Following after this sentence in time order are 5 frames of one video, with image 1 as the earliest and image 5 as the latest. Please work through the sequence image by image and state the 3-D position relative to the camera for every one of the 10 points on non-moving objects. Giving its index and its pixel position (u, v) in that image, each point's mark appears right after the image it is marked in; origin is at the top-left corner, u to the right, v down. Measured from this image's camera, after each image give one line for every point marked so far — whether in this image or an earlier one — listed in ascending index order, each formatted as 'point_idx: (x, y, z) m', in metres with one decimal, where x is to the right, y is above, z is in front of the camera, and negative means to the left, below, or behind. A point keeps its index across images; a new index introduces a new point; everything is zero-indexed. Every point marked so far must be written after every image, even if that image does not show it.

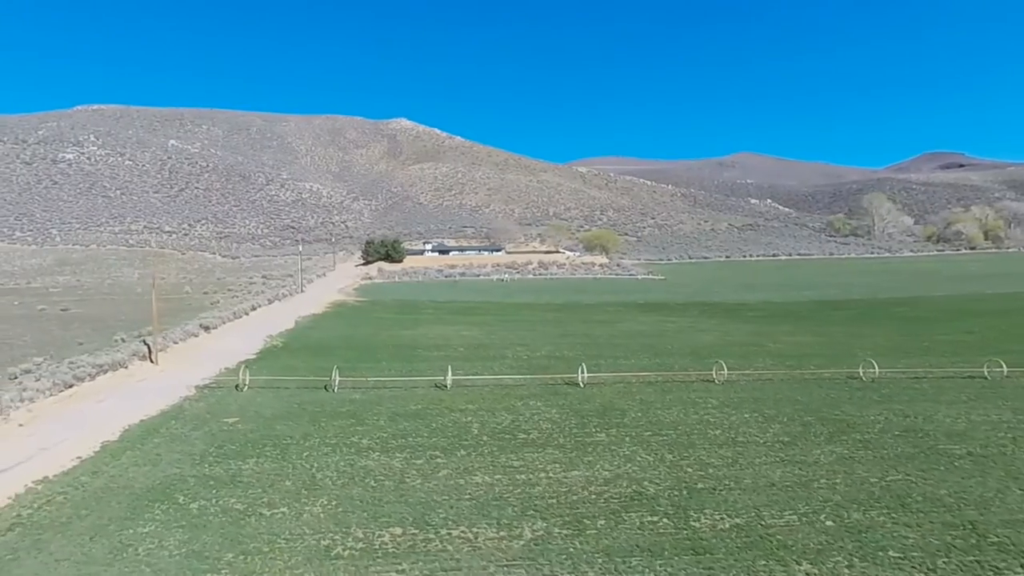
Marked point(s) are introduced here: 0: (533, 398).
0: (+0.6, -3.1, +16.2) m
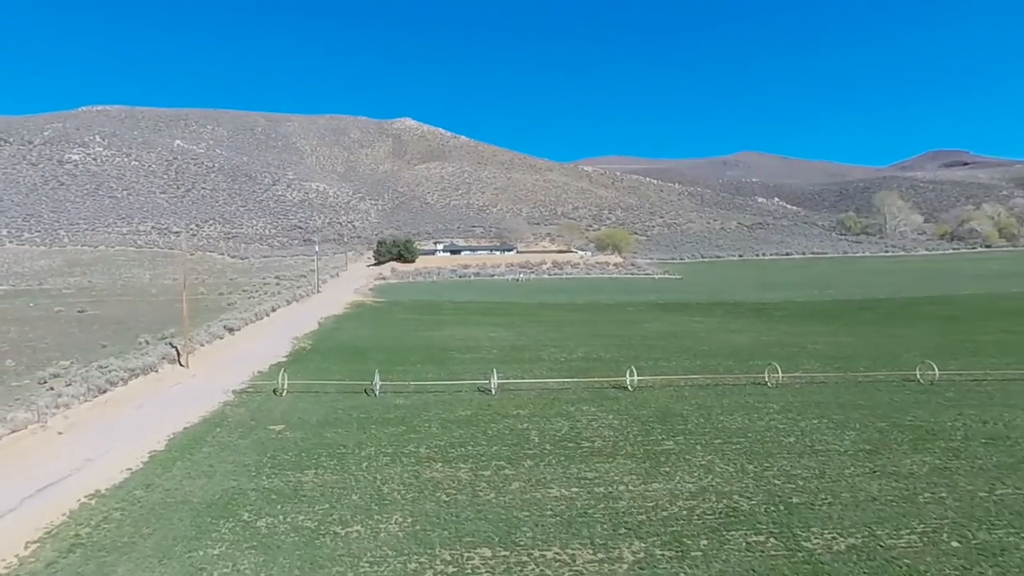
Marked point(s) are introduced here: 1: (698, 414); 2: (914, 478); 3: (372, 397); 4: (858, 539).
0: (+2.0, -3.1, +15.6) m
1: (+4.7, -3.2, +14.4) m
2: (+7.0, -3.3, +10.0) m
3: (-4.0, -3.1, +16.1) m
4: (+4.8, -3.5, +7.9) m
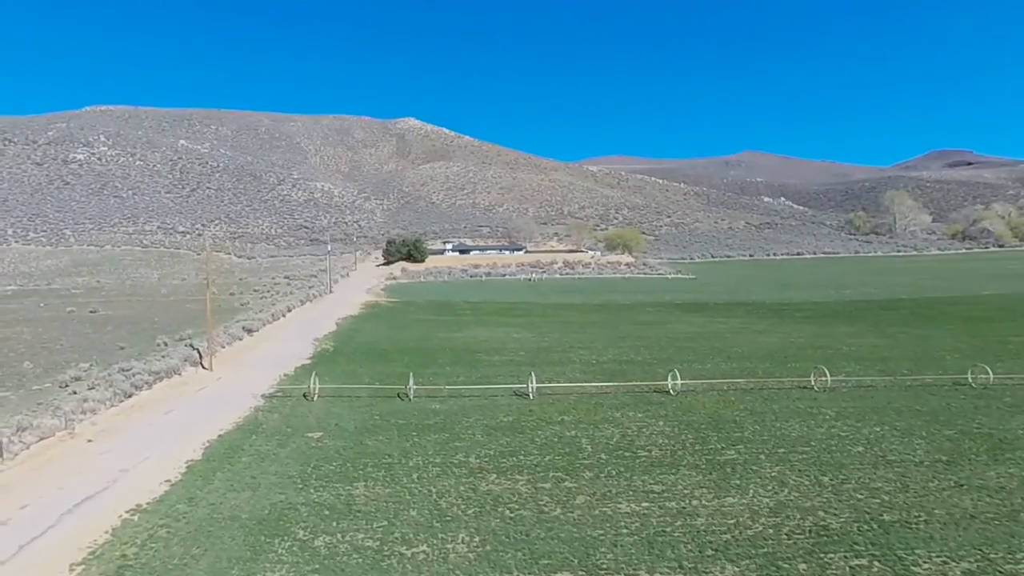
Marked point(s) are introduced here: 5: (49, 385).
0: (+3.0, -3.2, +15.0) m
1: (+5.8, -3.2, +13.8) m
2: (+8.1, -3.3, +9.4) m
3: (-2.9, -3.1, +15.5) m
4: (+5.9, -3.5, +7.3) m
5: (-13.8, -2.9, +17.1) m
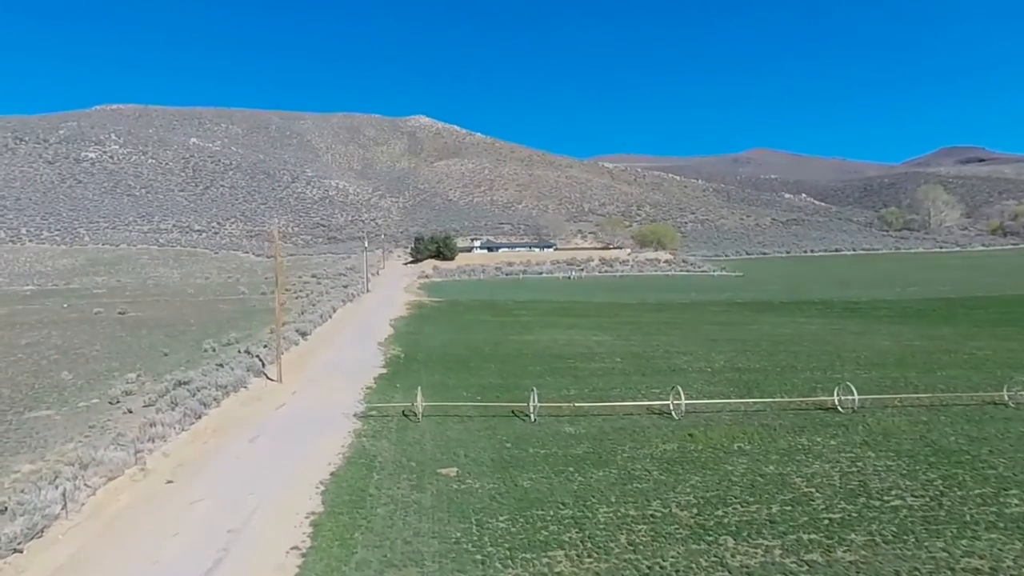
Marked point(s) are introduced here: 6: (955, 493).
0: (+6.3, -3.1, +12.2) m
1: (+9.0, -3.1, +11.0) m
2: (+11.3, -3.3, +6.5) m
3: (+0.4, -3.0, +12.8) m
4: (+9.1, -3.4, +4.5) m
5: (-10.5, -2.9, +14.5) m
6: (+7.0, -3.3, +9.2) m
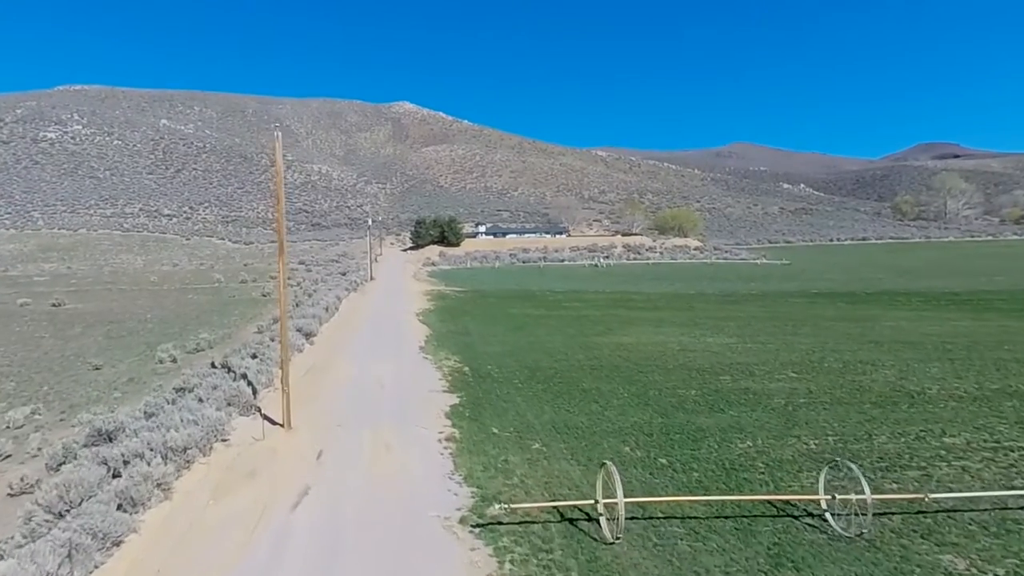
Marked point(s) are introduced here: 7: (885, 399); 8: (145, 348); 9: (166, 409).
0: (+9.5, -2.7, +5.4) m
1: (+12.3, -2.7, +4.2) m
2: (+14.7, -3.0, -0.1) m
3: (+3.6, -2.6, +5.8) m
4: (+12.5, -3.1, -2.2) m
5: (-7.4, -2.4, +7.1) m
6: (+10.3, -2.9, +2.4) m
7: (+7.6, -2.3, +11.6) m
8: (-10.6, -1.7, +15.7) m
9: (-5.6, -1.9, +9.2) m
